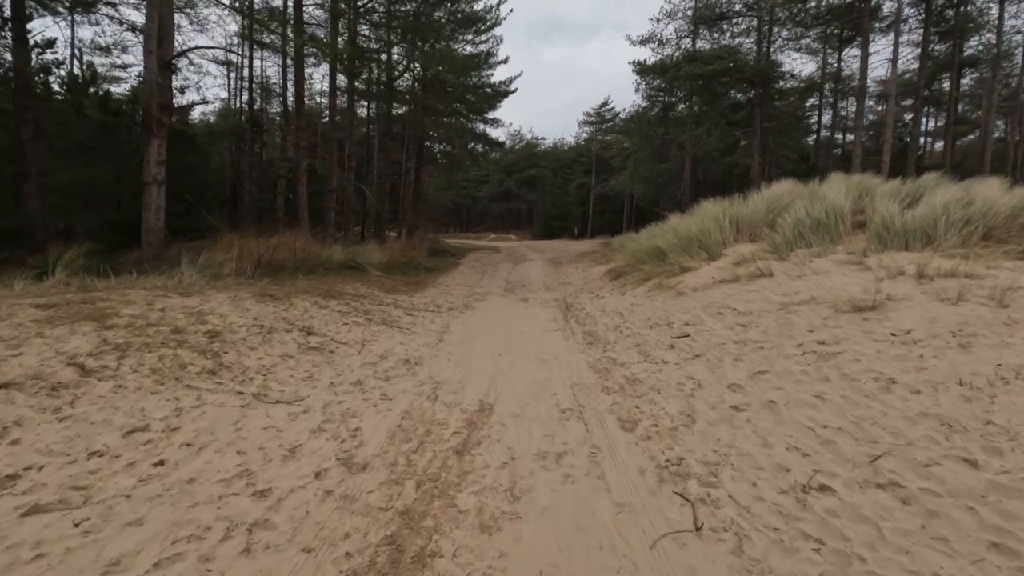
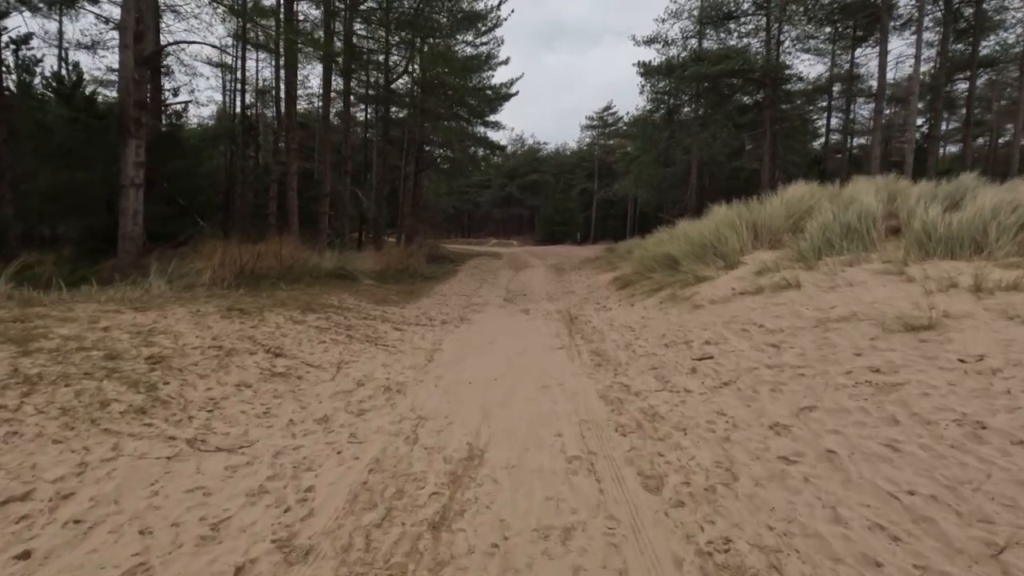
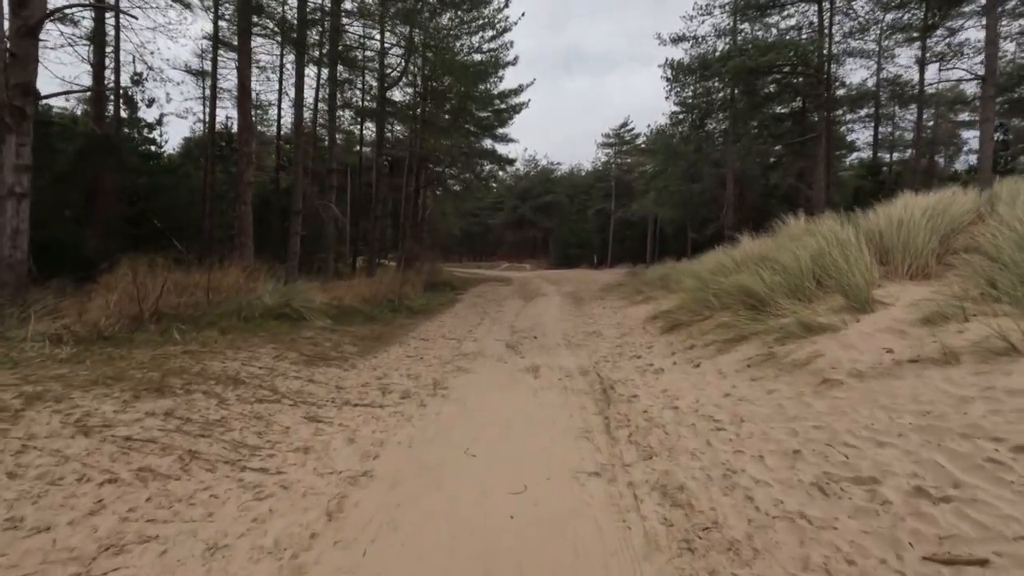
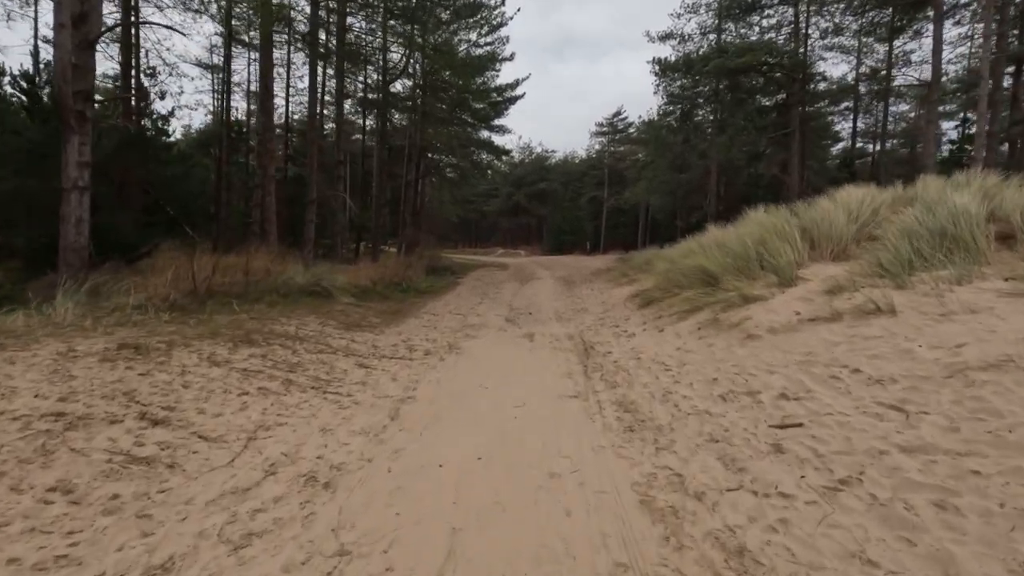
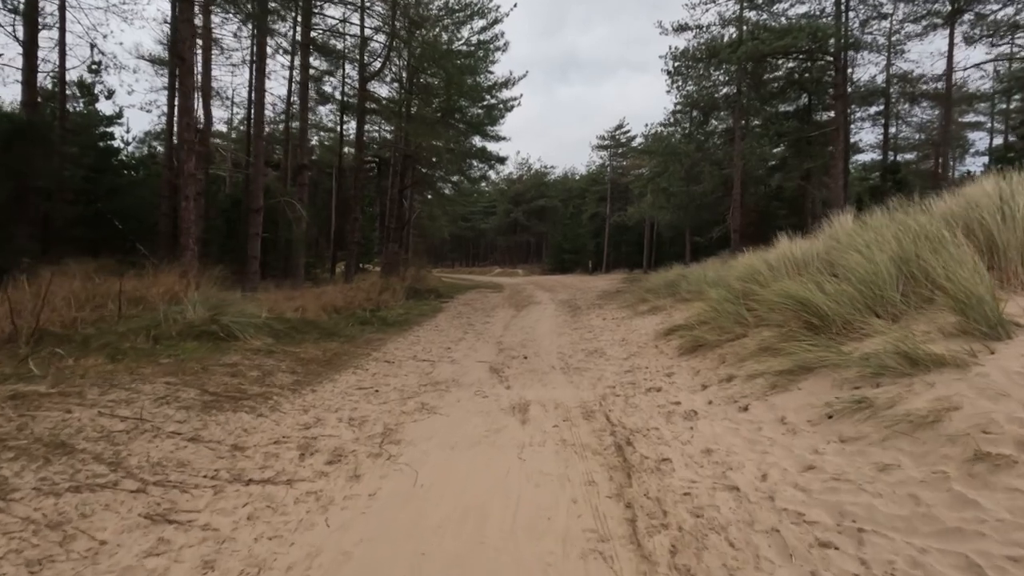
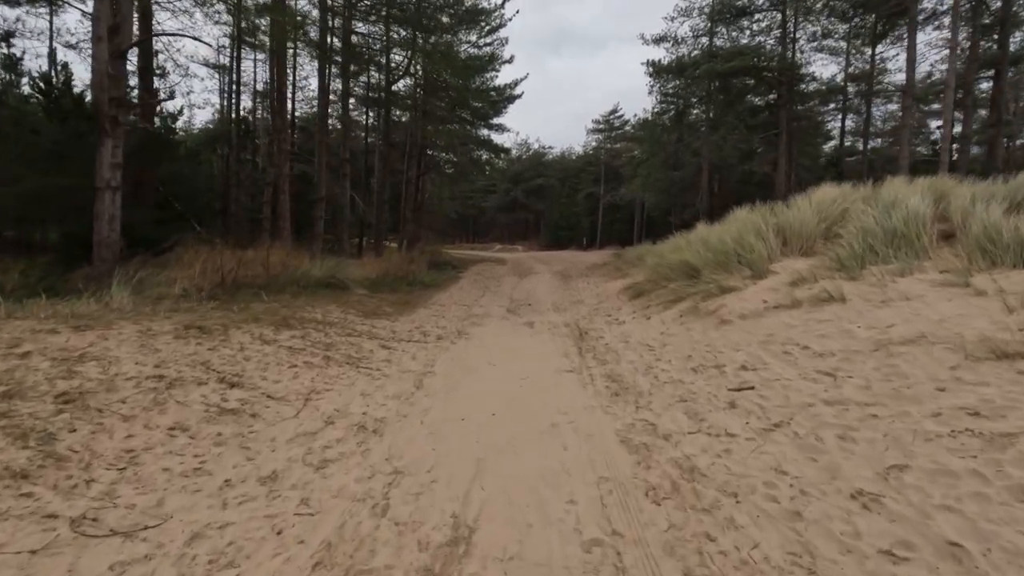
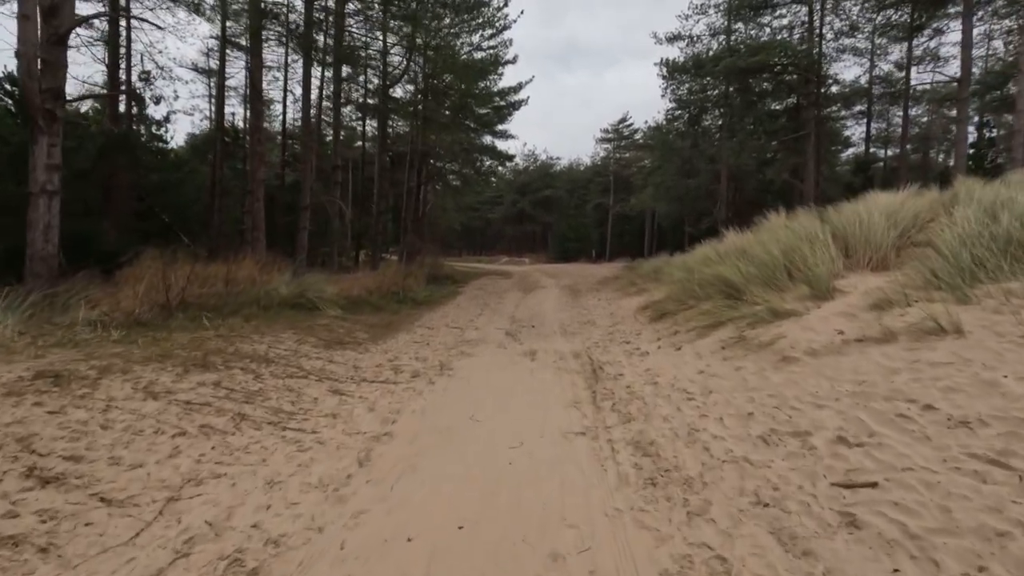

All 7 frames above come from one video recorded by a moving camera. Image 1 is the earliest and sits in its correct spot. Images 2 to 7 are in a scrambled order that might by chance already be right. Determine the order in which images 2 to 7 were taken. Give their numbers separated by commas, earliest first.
2, 6, 4, 7, 3, 5
